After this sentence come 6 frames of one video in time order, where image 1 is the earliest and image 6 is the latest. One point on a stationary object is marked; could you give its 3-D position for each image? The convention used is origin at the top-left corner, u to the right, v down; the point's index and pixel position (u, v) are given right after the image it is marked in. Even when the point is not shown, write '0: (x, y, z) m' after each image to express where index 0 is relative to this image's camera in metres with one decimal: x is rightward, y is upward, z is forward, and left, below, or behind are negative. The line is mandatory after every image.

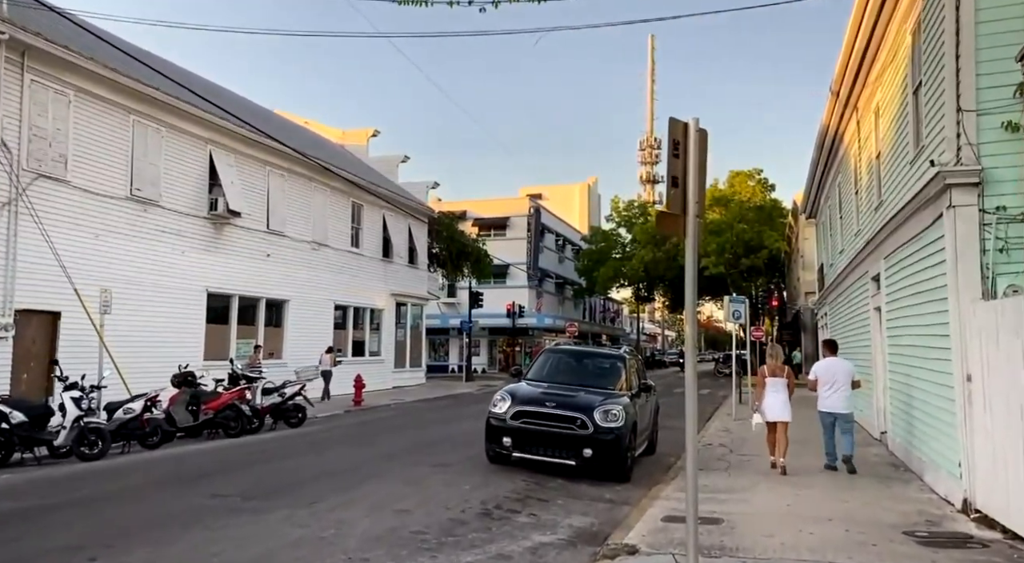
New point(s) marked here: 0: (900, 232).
0: (+5.4, +0.7, +10.0) m
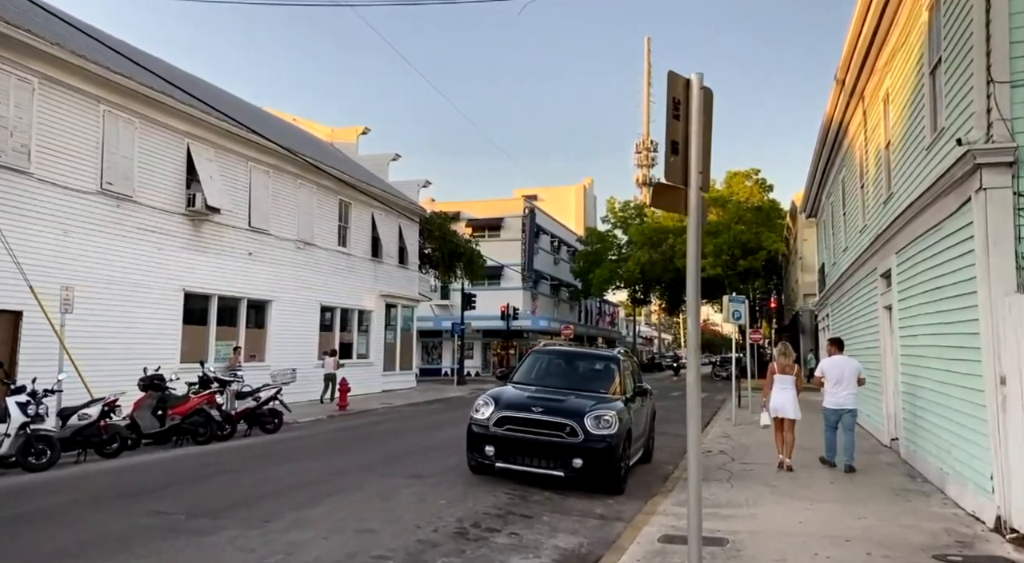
0: (+5.2, +0.7, +9.3) m
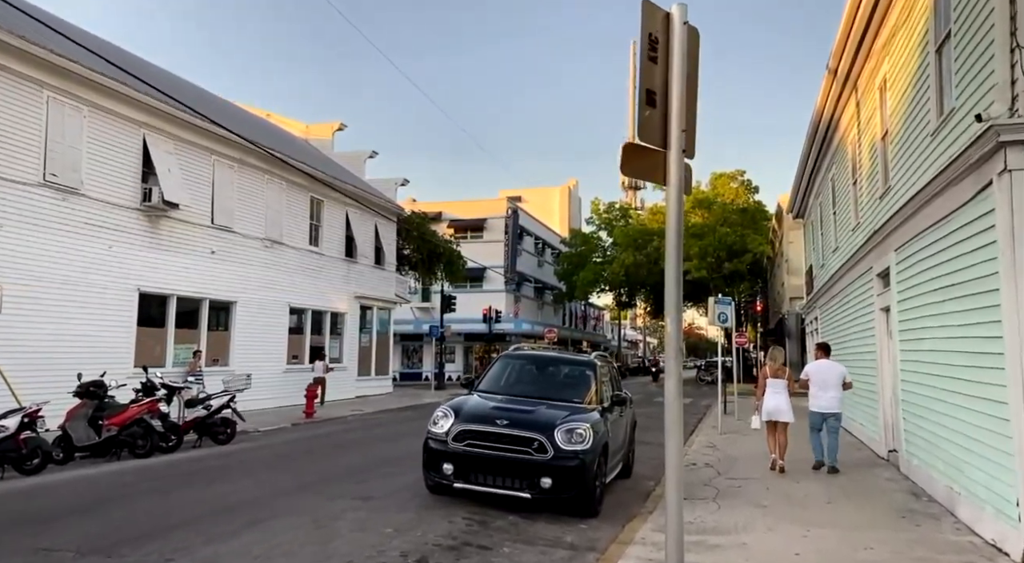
0: (+4.8, +0.8, +8.5) m
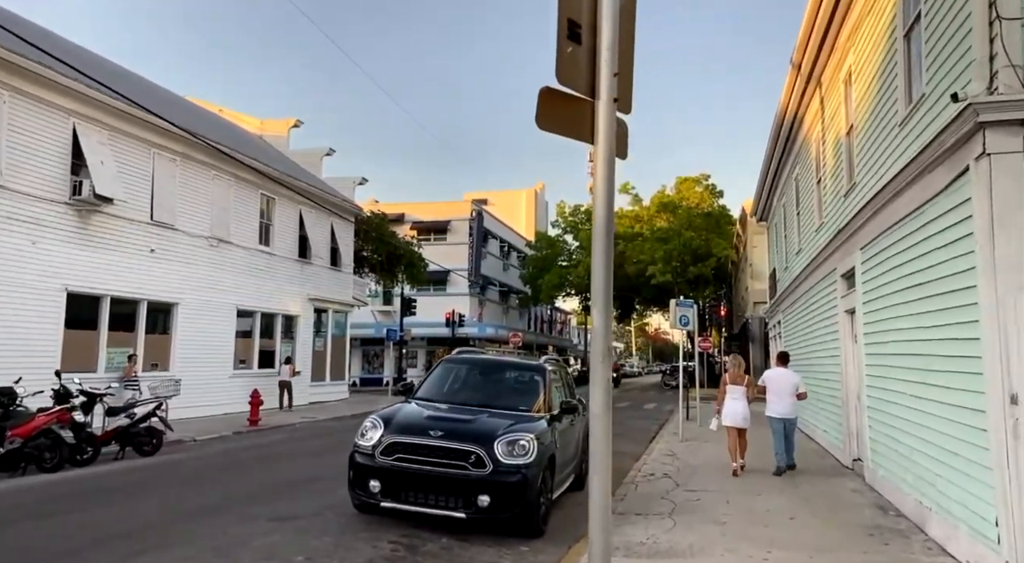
0: (+4.1, +0.8, +8.0) m
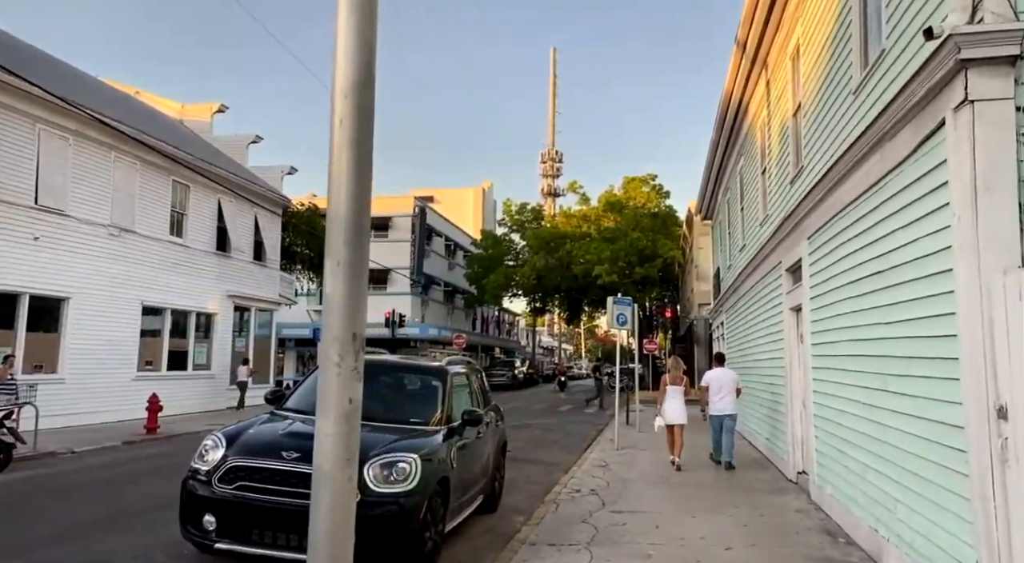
0: (+3.2, +0.8, +7.0) m
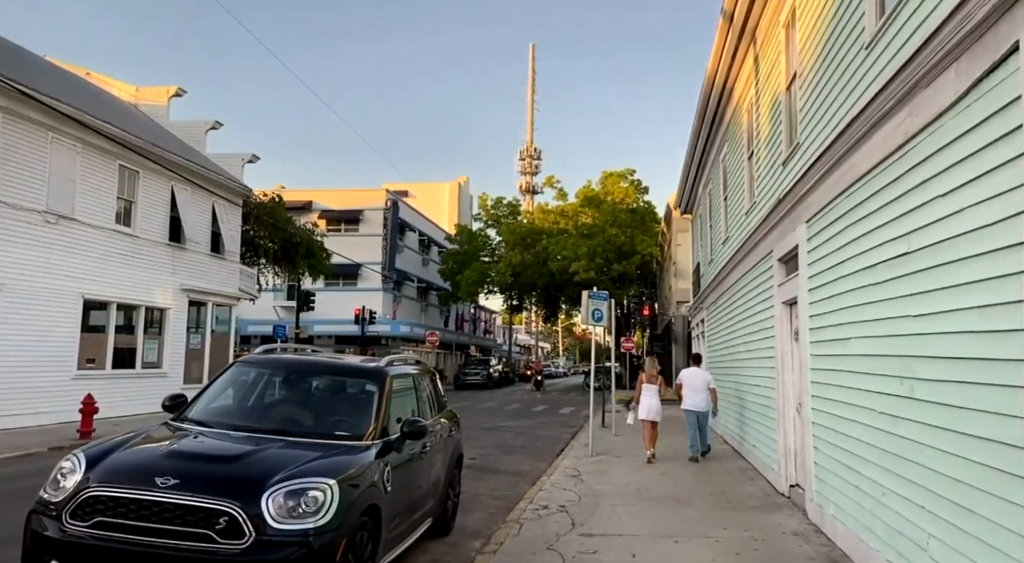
0: (+2.8, +1.0, +6.0) m
